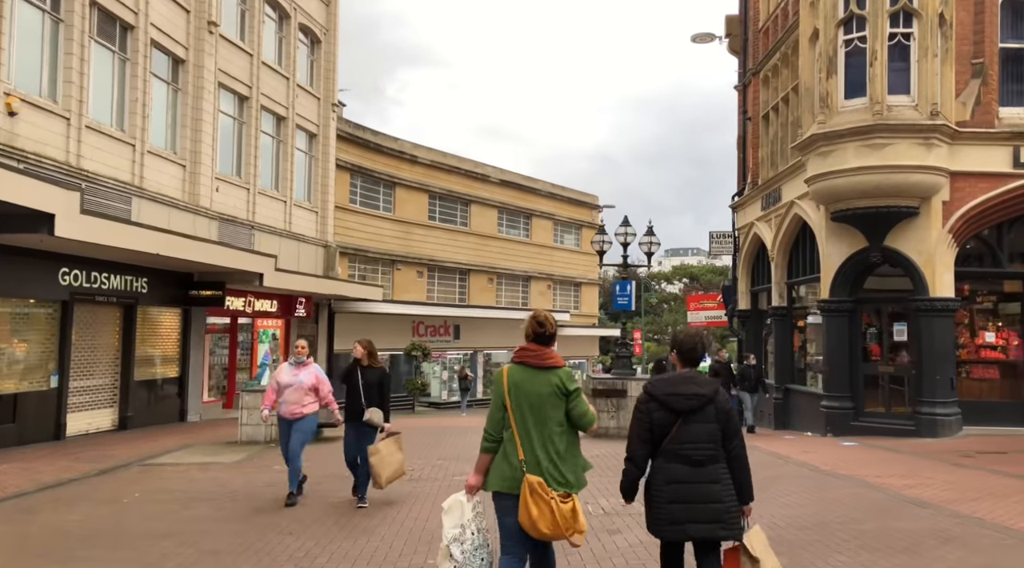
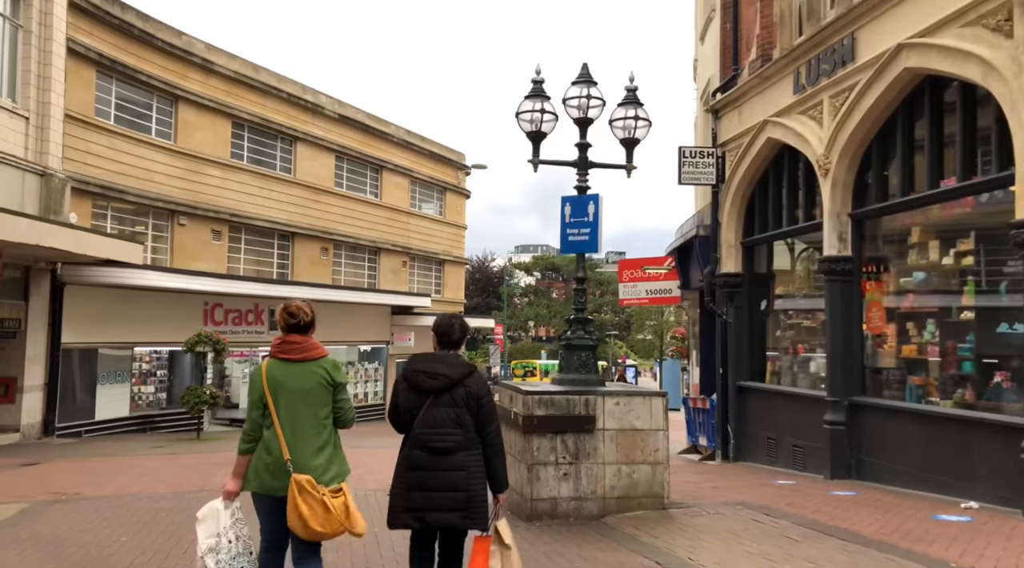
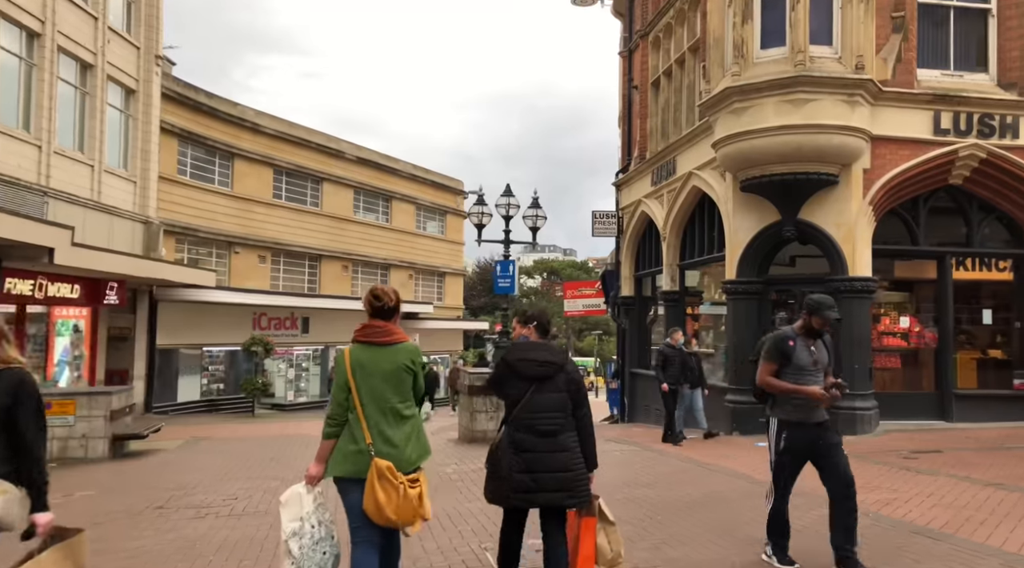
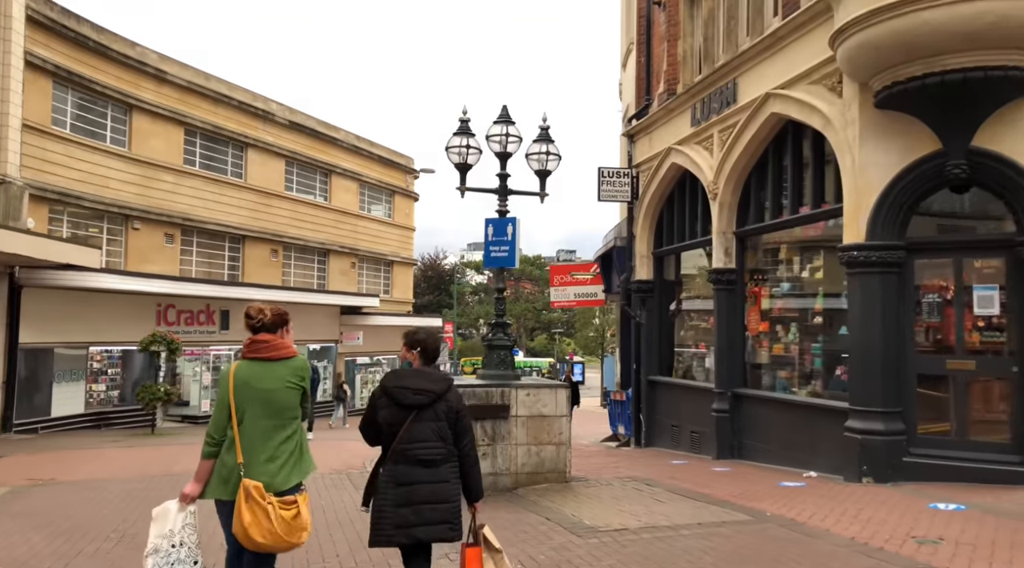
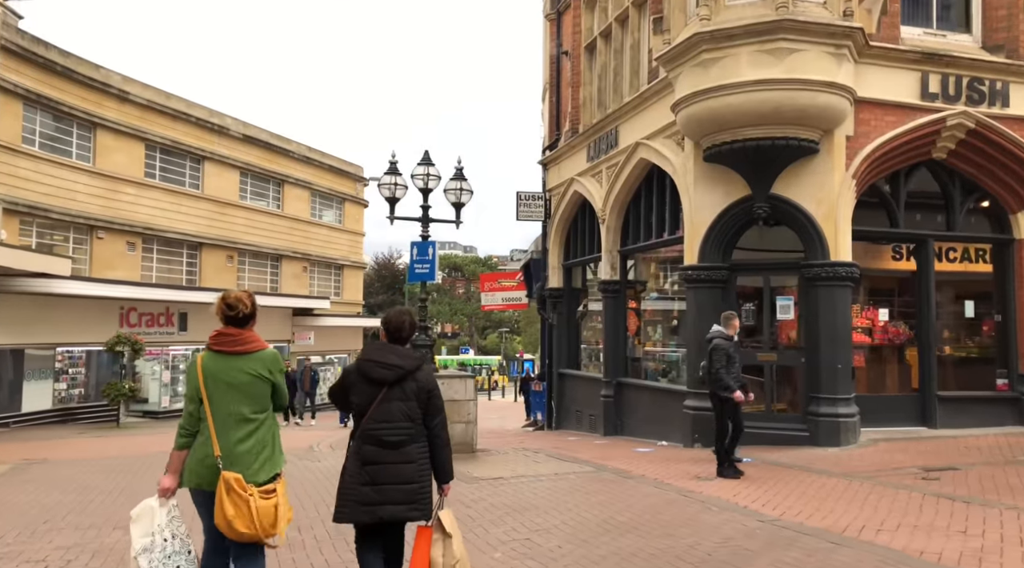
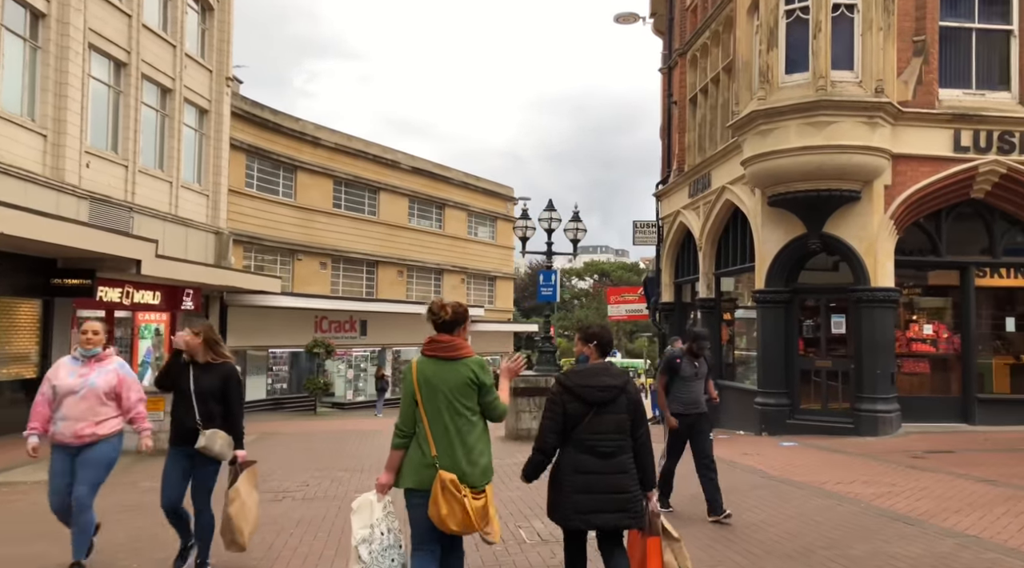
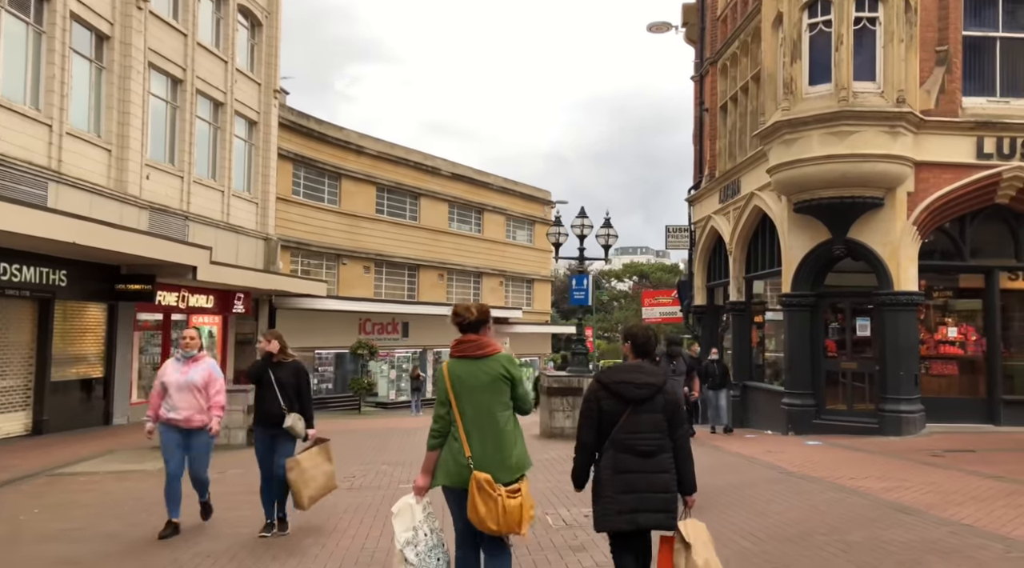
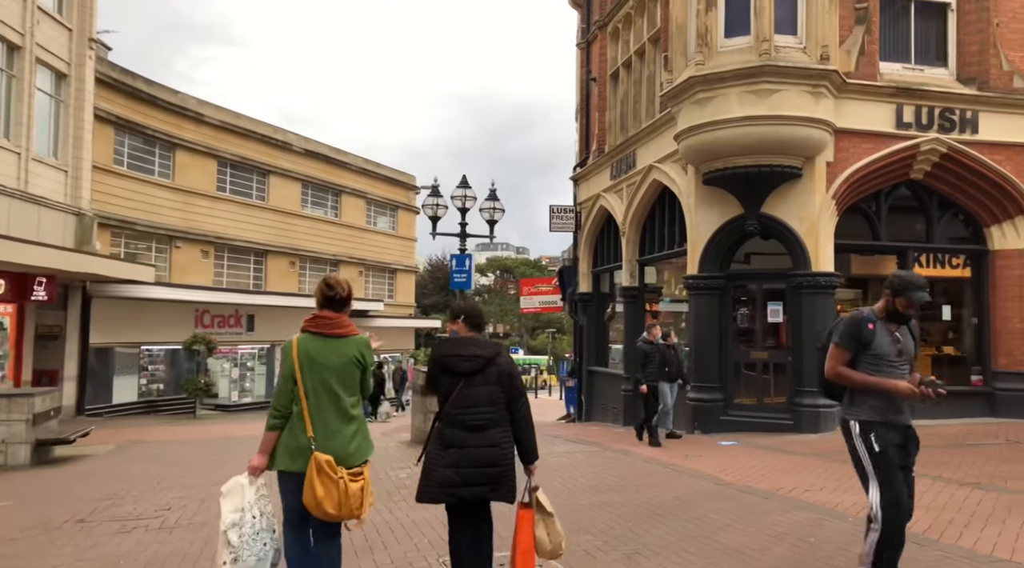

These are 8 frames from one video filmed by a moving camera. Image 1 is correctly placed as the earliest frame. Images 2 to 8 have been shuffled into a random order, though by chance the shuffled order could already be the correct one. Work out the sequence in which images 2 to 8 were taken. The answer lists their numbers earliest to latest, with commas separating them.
7, 6, 3, 8, 5, 4, 2
